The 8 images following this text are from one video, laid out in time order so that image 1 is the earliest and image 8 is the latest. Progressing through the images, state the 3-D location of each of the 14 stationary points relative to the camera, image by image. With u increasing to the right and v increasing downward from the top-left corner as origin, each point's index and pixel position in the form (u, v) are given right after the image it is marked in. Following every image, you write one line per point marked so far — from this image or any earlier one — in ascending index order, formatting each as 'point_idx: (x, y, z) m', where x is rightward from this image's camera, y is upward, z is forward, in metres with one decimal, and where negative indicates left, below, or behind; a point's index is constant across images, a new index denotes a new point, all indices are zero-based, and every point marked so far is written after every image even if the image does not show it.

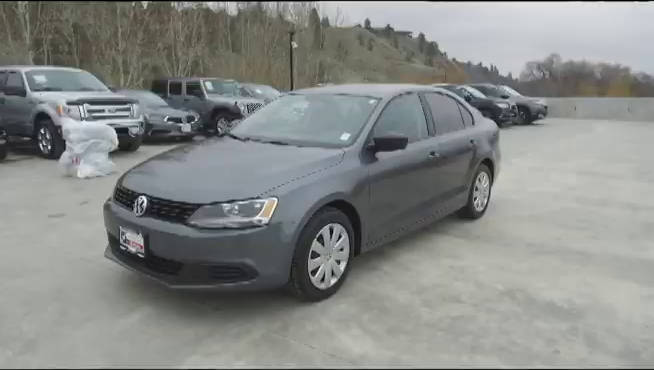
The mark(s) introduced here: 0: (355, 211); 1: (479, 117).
0: (+0.2, -0.2, +4.1) m
1: (+2.1, +1.0, +6.6) m
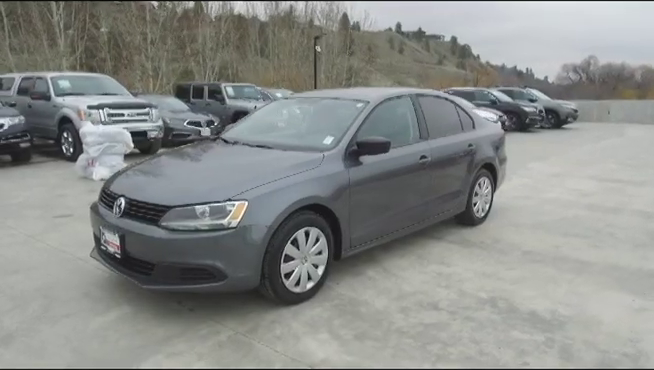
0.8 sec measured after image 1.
0: (0.0, -0.3, +4.1) m
1: (+2.1, +0.9, +6.5) m
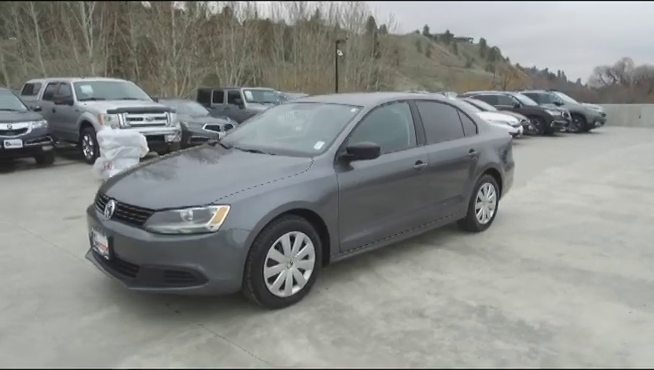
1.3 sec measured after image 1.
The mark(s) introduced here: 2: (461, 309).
0: (-0.1, -0.3, +4.1) m
1: (+2.1, +0.8, +6.4) m
2: (+1.1, -1.0, +3.9) m
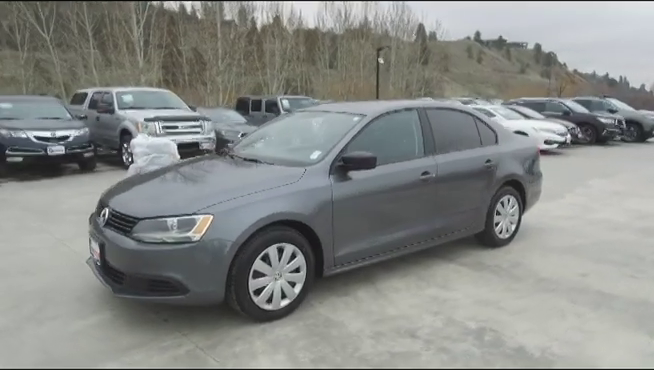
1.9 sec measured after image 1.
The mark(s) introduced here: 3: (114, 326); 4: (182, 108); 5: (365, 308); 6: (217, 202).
0: (-0.1, -0.4, +4.0) m
1: (+2.3, +0.6, +6.1) m
2: (+1.0, -1.1, +3.7) m
3: (-1.7, -1.1, +3.7) m
4: (-4.0, +2.1, +13.2) m
5: (+0.3, -1.1, +4.1) m
6: (-0.8, -0.1, +3.6) m
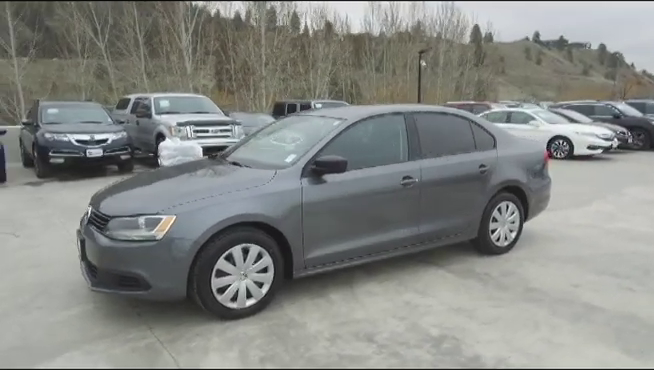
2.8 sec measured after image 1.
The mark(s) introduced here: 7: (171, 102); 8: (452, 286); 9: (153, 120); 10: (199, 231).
0: (-0.4, -0.4, +4.1) m
1: (+2.3, +0.6, +5.9) m
2: (+0.7, -1.2, +3.7) m
3: (-2.0, -1.1, +4.0) m
4: (-3.2, +2.1, +13.6) m
5: (0.0, -1.1, +4.1) m
6: (-1.1, -0.1, +3.8) m
7: (-4.5, +2.4, +13.6) m
8: (+1.2, -1.0, +4.7) m
9: (-4.7, +1.8, +13.0) m
10: (-1.0, -0.4, +3.7) m
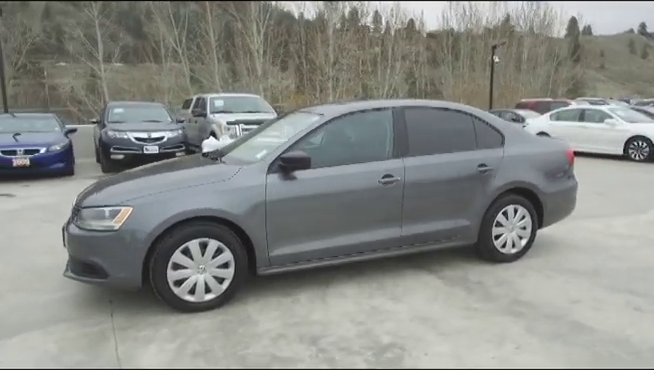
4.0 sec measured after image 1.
0: (-0.7, -0.4, +4.1) m
1: (+2.3, +0.5, +5.4) m
2: (+0.3, -1.1, +3.5) m
3: (-2.3, -1.0, +4.2) m
4: (-1.8, +2.1, +14.0) m
5: (-0.3, -1.1, +4.0) m
6: (-1.5, -0.1, +3.9) m
7: (-3.0, +2.5, +14.1) m
8: (+1.0, -1.0, +4.4) m
9: (-3.4, +1.9, +13.6) m
10: (-1.4, -0.3, +3.8) m
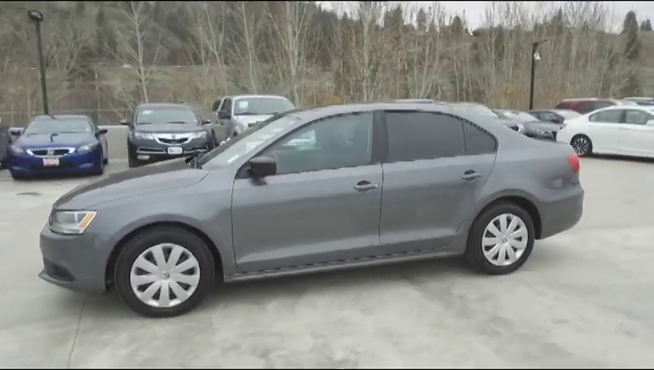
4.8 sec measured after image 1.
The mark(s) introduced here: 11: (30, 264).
0: (-1.0, -0.4, +4.0) m
1: (+2.1, +0.5, +5.1) m
2: (-0.1, -1.2, +3.3) m
3: (-2.6, -1.1, +4.3) m
4: (-1.1, +2.1, +14.0) m
5: (-0.6, -1.1, +3.9) m
6: (-1.8, -0.1, +3.9) m
7: (-2.3, +2.4, +14.3) m
8: (+0.7, -1.1, +4.2) m
9: (-2.8, +1.9, +13.8) m
10: (-1.7, -0.3, +3.8) m
11: (-3.3, -0.9, +5.3) m
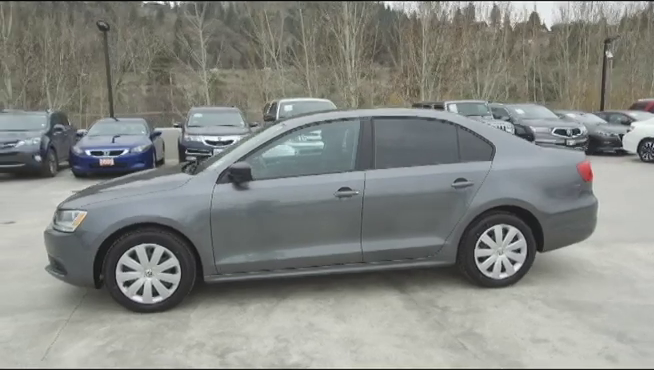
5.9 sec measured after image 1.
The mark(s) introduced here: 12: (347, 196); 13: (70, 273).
0: (-1.2, -0.5, +4.2) m
1: (+2.0, +0.4, +4.8) m
2: (-0.4, -1.3, +3.4) m
3: (-2.7, -1.1, +4.7) m
4: (+0.2, +2.0, +14.1) m
5: (-0.8, -1.1, +4.1) m
6: (-2.0, -0.1, +4.2) m
7: (-1.0, +2.4, +14.5) m
8: (+0.5, -1.1, +4.1) m
9: (-1.5, +1.8, +14.1) m
10: (-1.9, -0.4, +4.1) m
11: (-3.3, -0.9, +5.8) m
12: (+0.2, -0.1, +4.3) m
13: (-2.2, -0.8, +4.2) m
